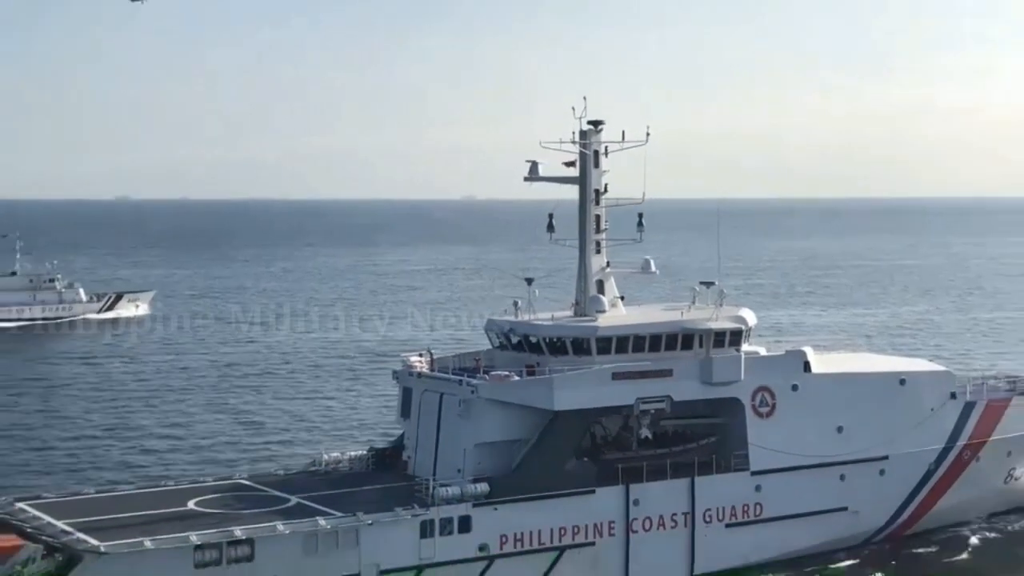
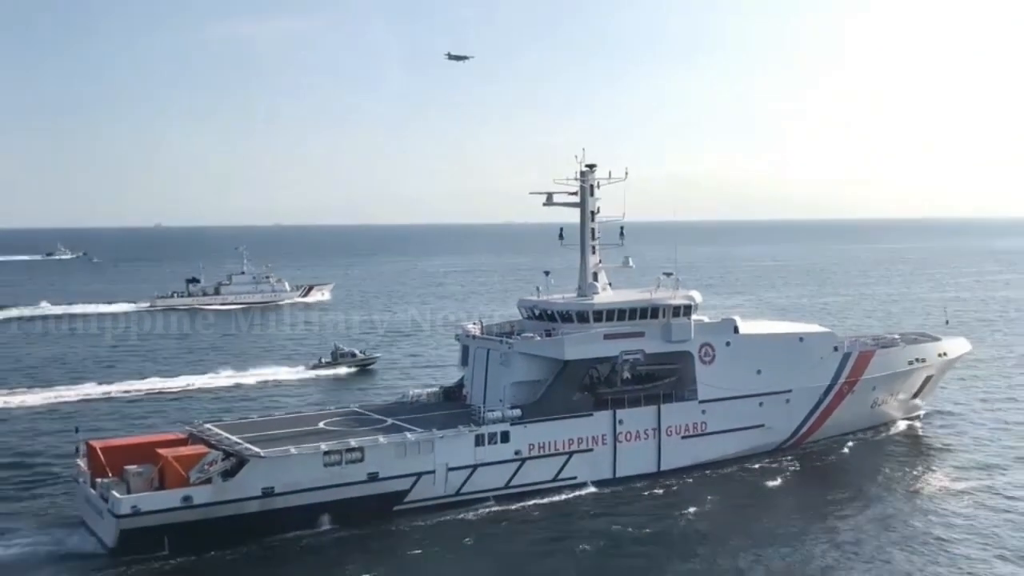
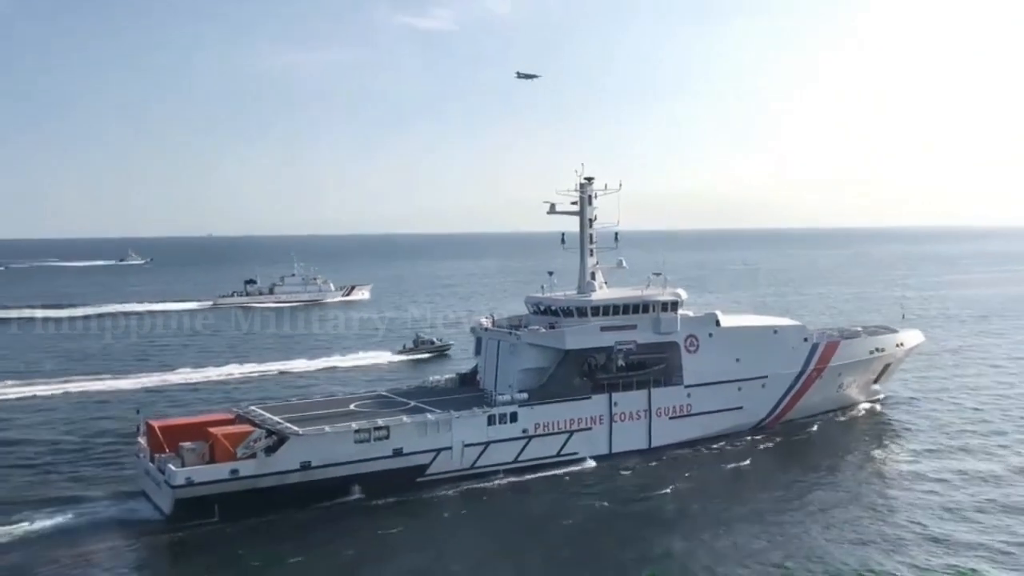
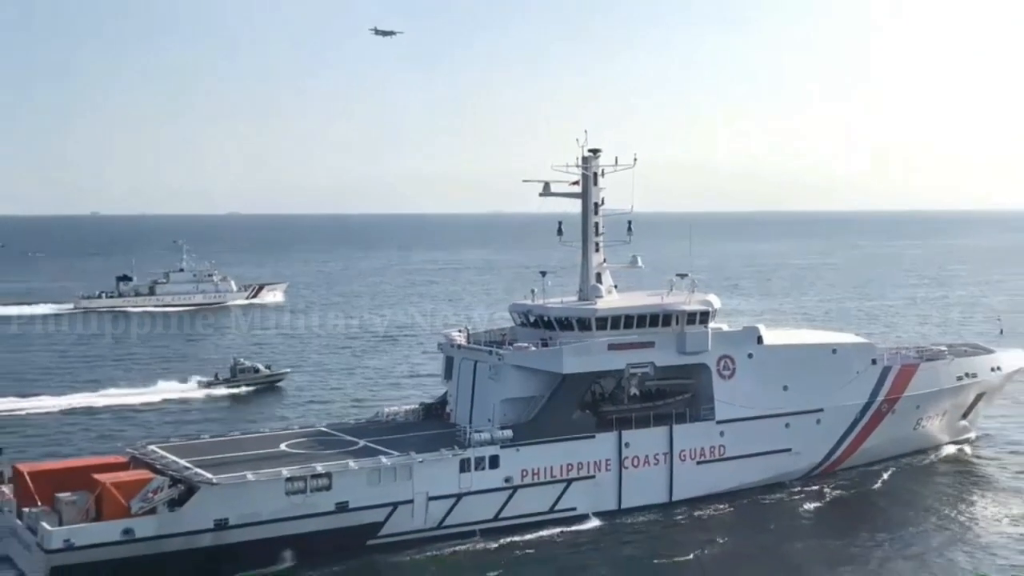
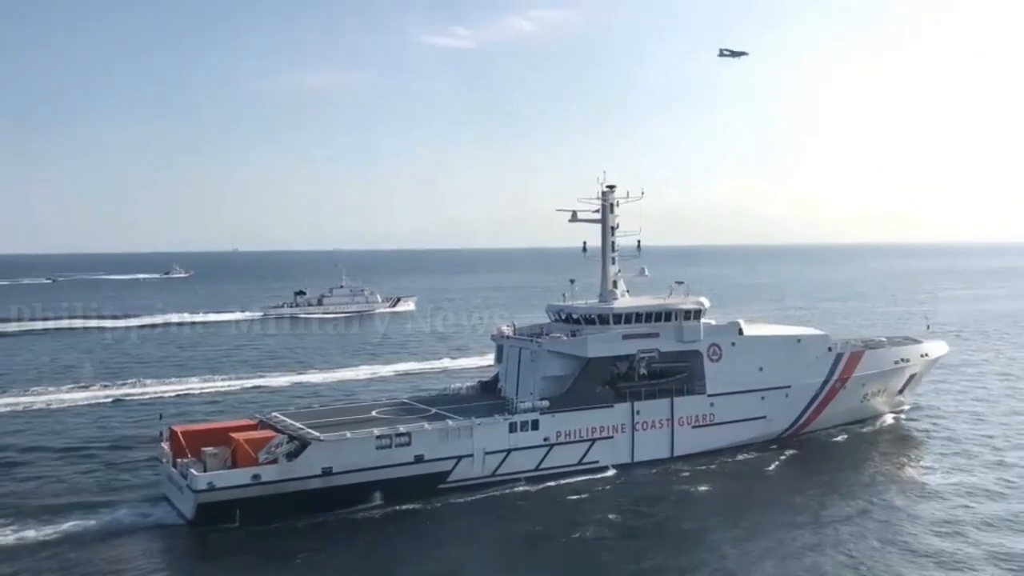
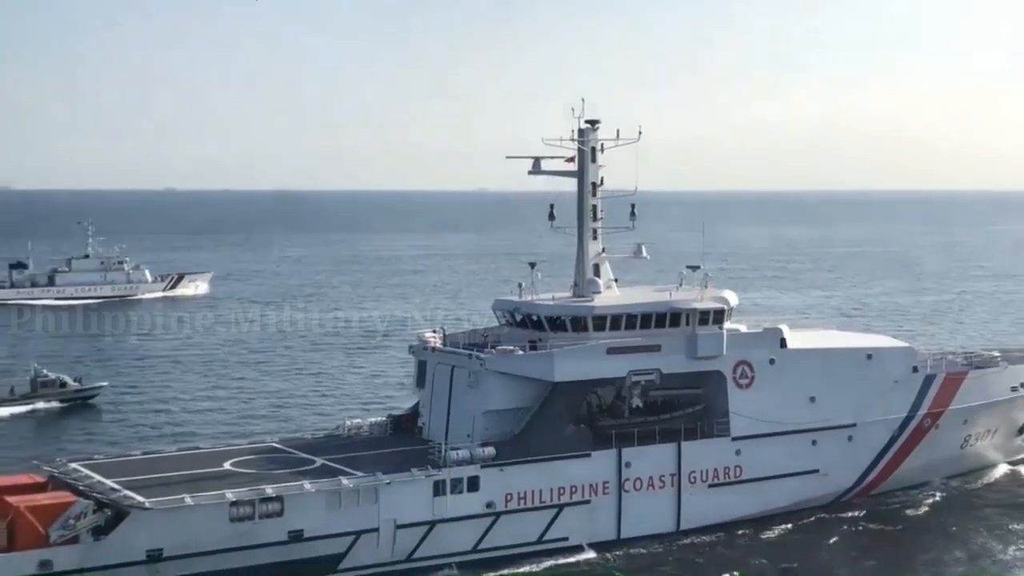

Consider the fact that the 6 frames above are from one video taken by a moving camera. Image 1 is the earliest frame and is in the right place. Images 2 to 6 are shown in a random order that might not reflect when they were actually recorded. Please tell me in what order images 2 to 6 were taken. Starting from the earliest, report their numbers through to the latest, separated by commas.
6, 4, 2, 3, 5
